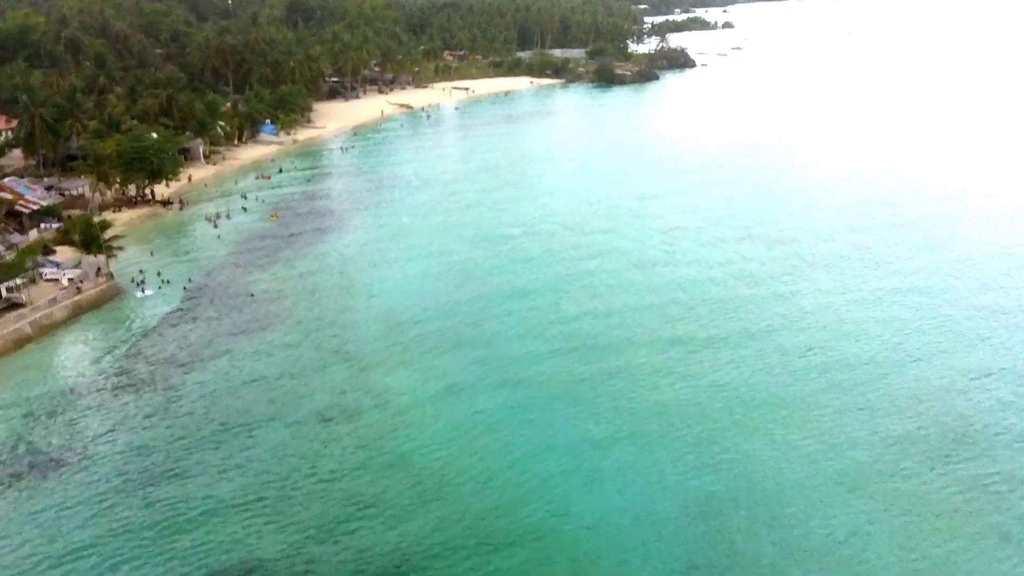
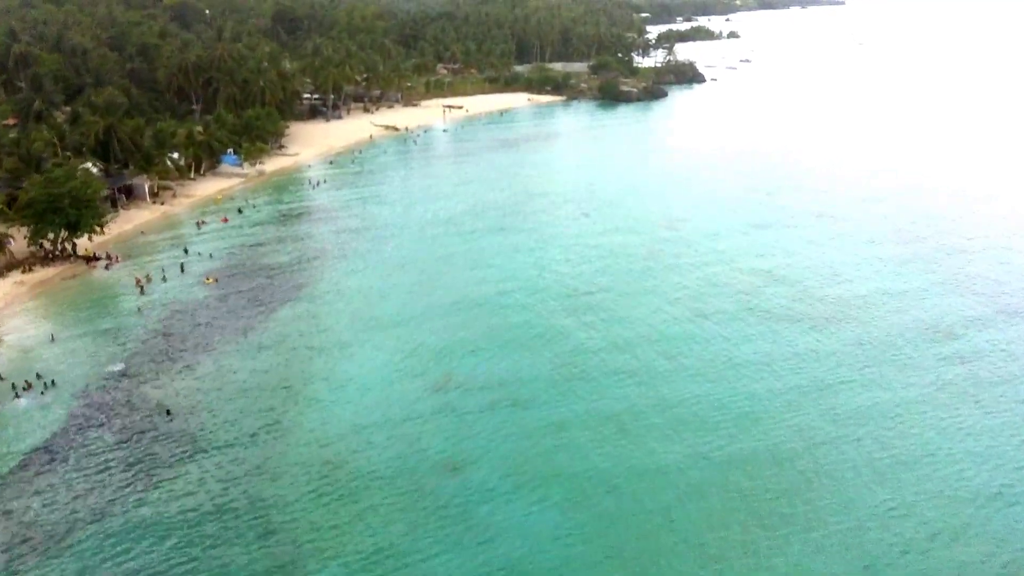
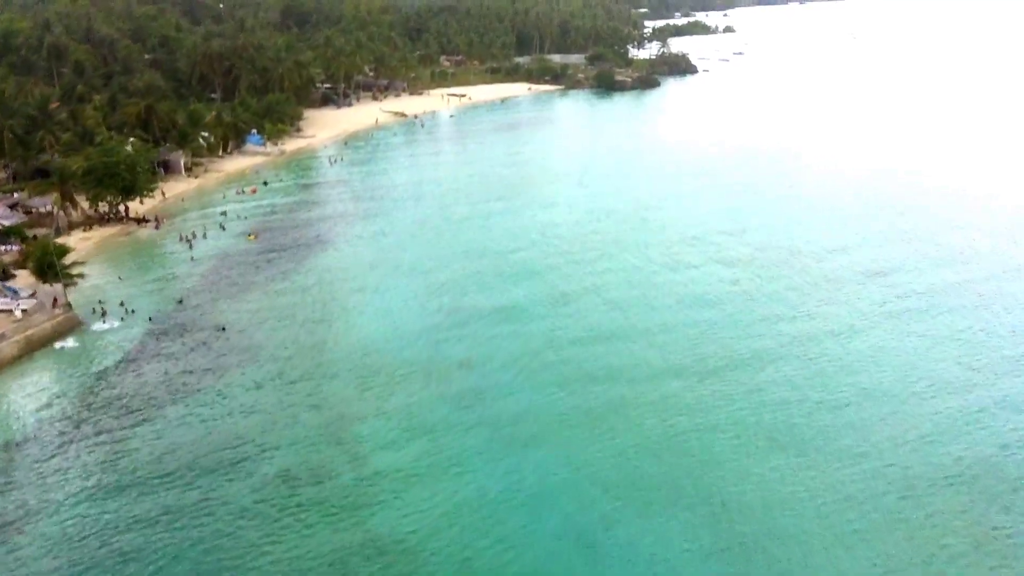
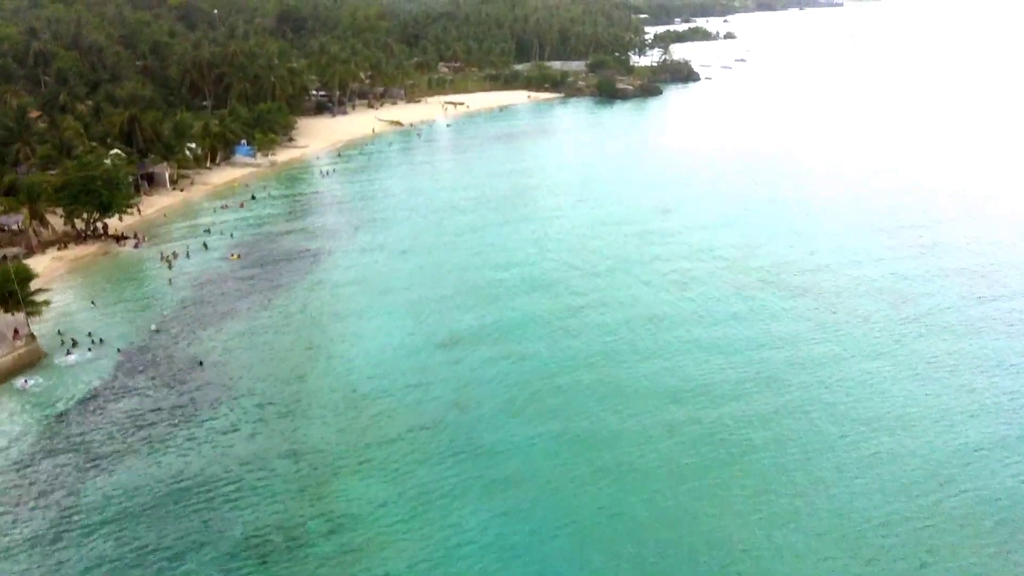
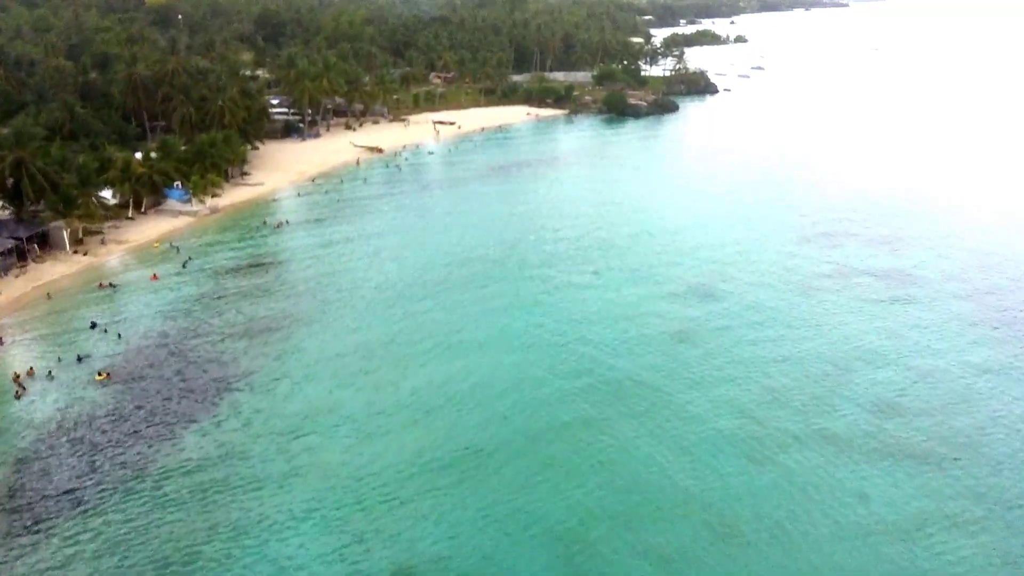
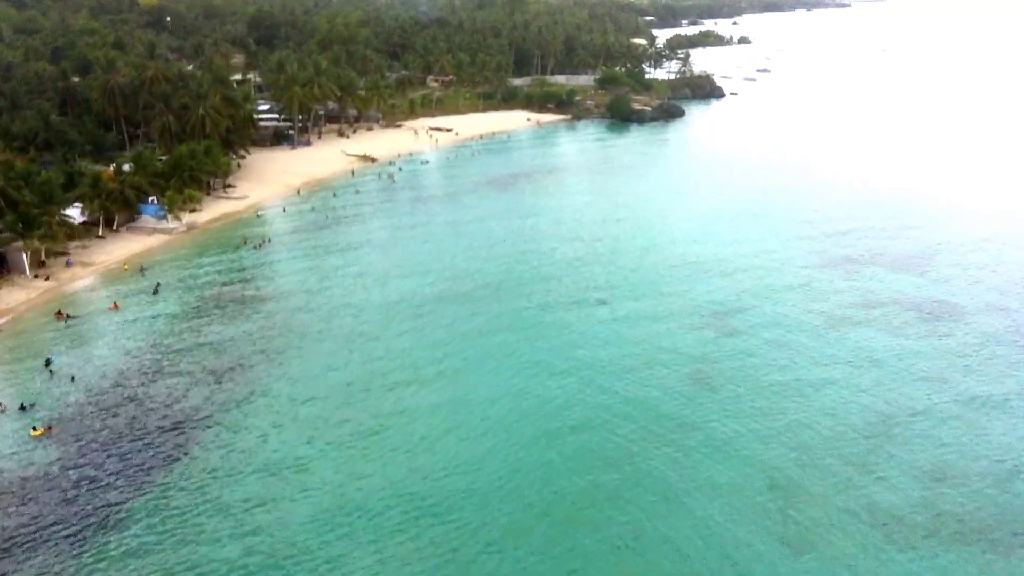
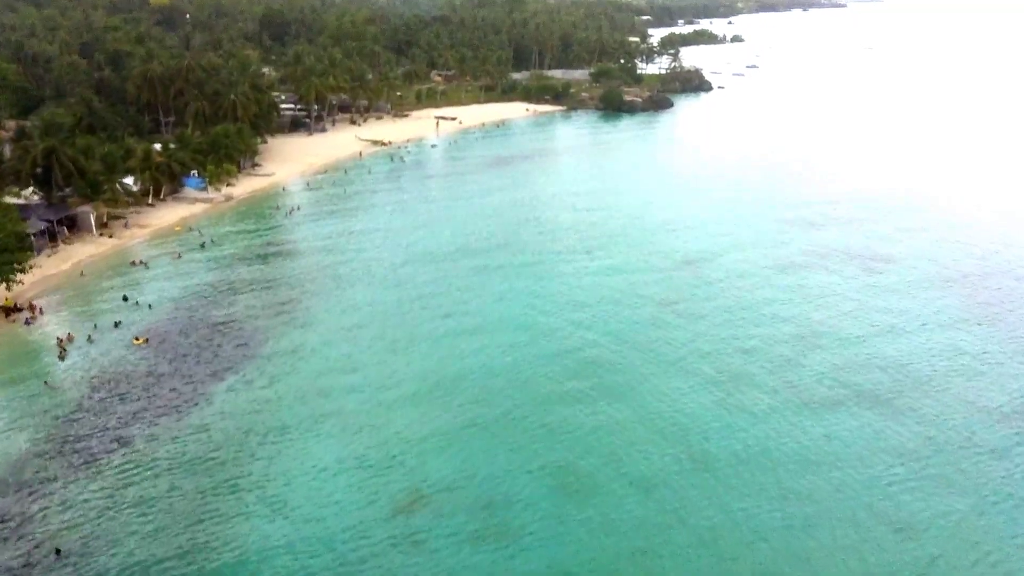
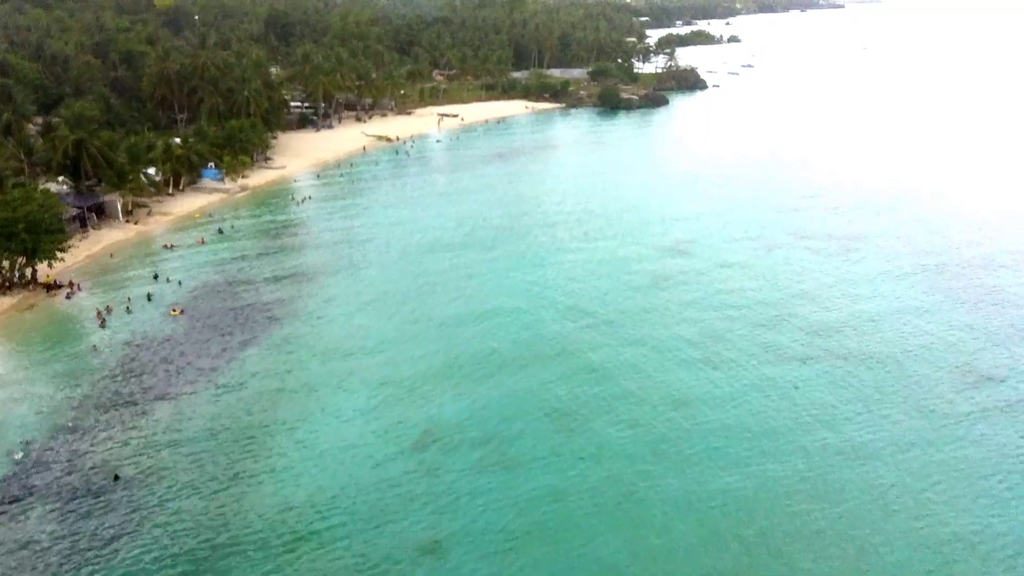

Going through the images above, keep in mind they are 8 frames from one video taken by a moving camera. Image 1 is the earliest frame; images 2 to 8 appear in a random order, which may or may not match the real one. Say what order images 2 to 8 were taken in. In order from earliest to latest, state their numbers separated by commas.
3, 4, 2, 8, 7, 5, 6
